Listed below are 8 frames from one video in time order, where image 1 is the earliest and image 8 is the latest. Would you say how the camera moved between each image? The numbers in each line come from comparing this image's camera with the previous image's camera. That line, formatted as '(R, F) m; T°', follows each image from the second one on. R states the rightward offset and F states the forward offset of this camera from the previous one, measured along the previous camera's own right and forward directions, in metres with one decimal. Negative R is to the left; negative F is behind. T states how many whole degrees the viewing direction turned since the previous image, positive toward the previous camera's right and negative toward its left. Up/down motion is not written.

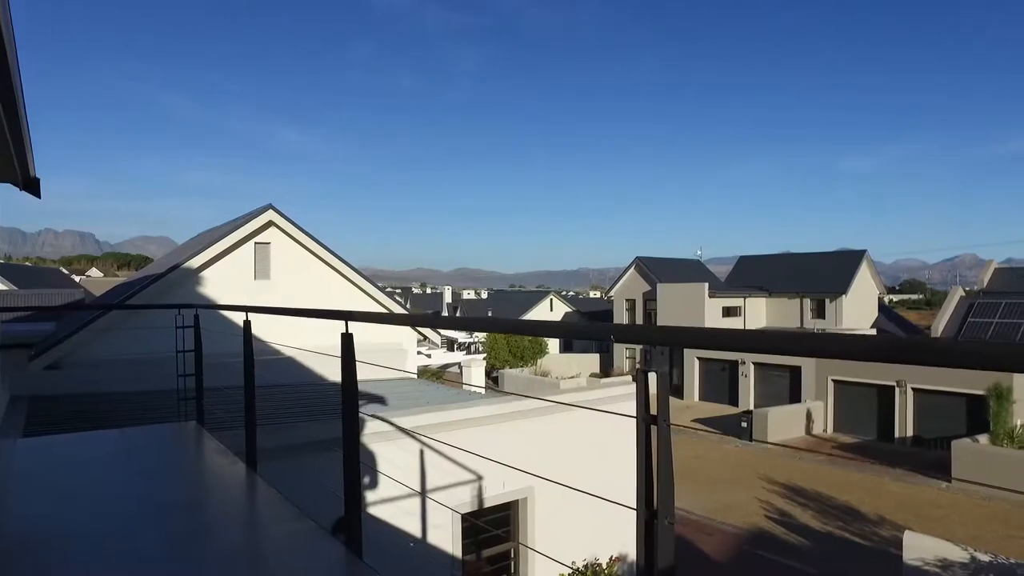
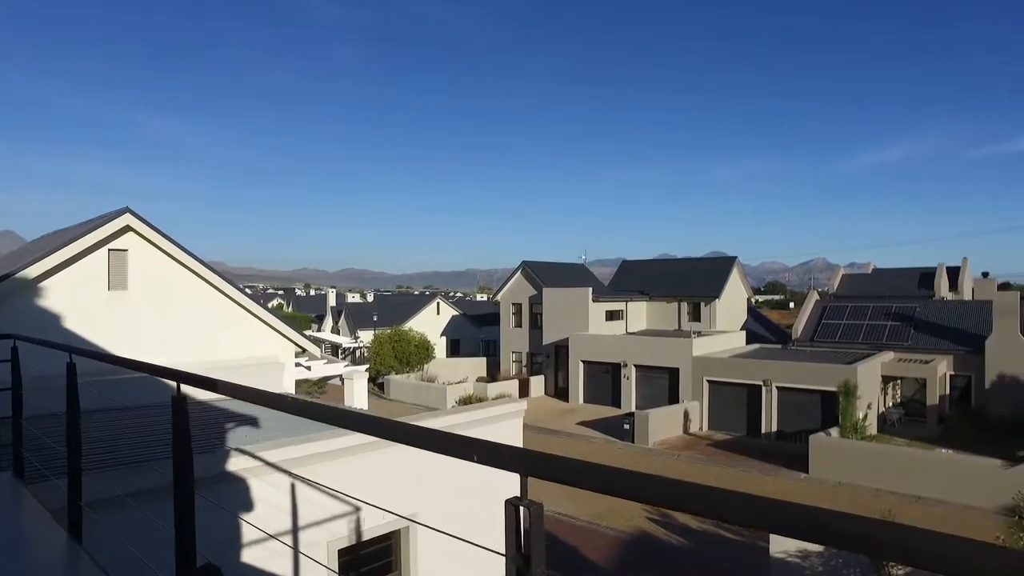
(0.0, +0.2) m; +9°
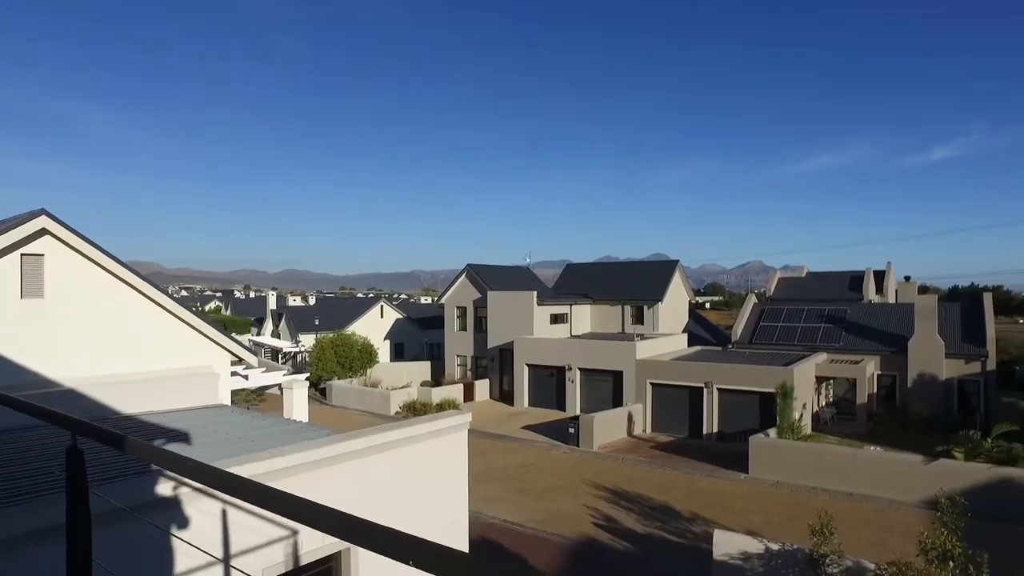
(0.0, +0.1) m; +4°
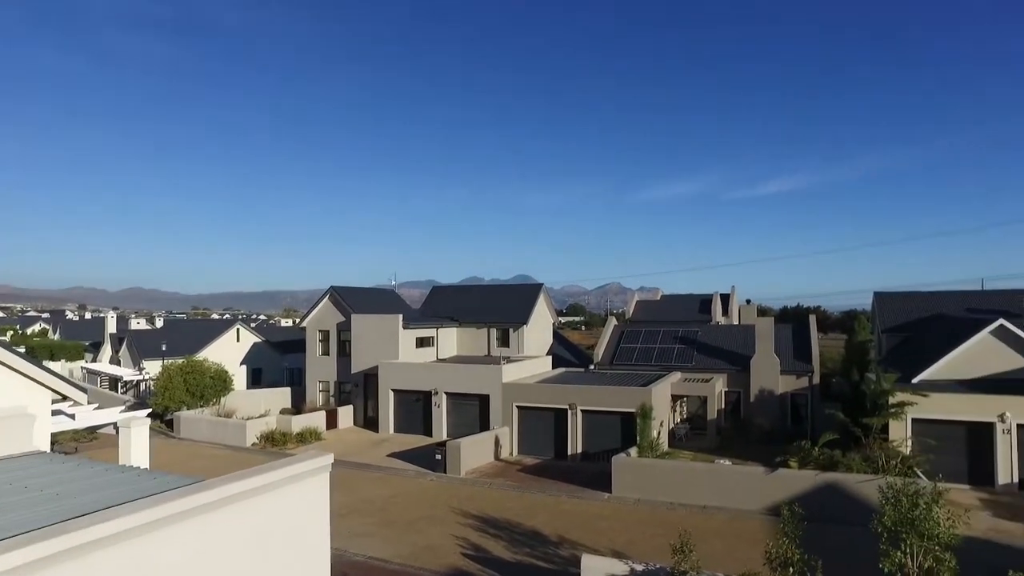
(0.0, +0.2) m; +11°
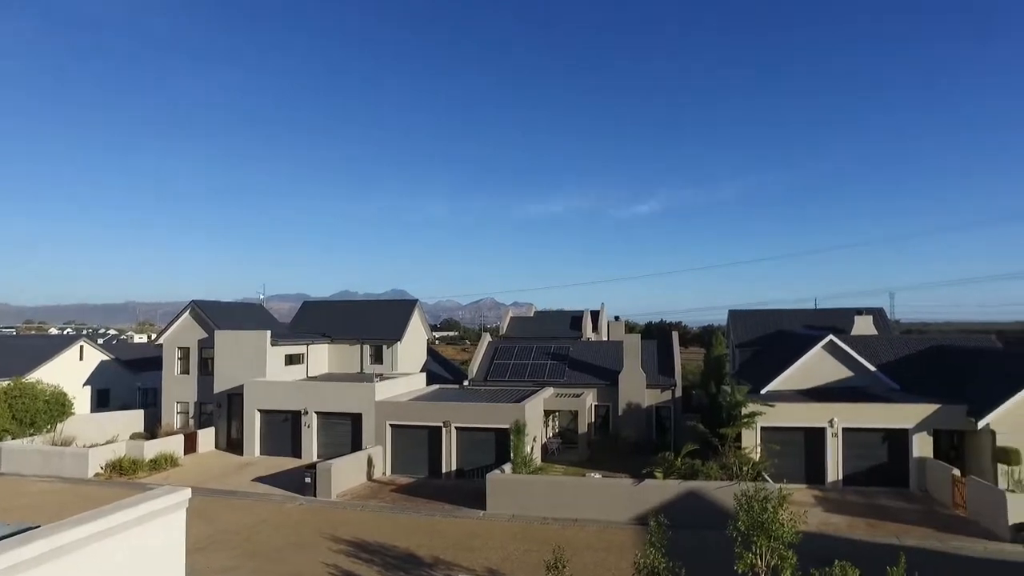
(0.0, +0.1) m; +10°
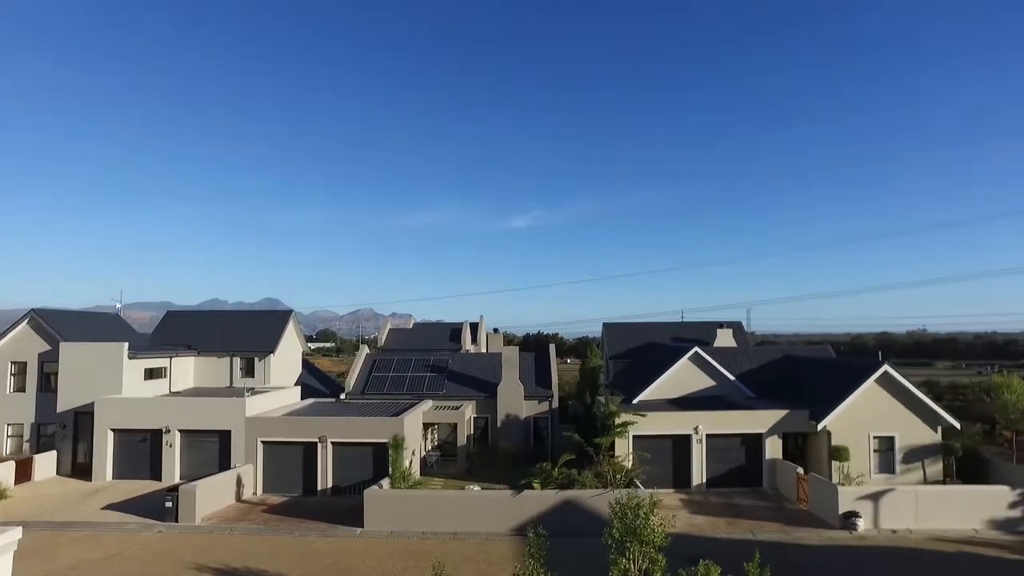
(-0.1, +0.3) m; +9°
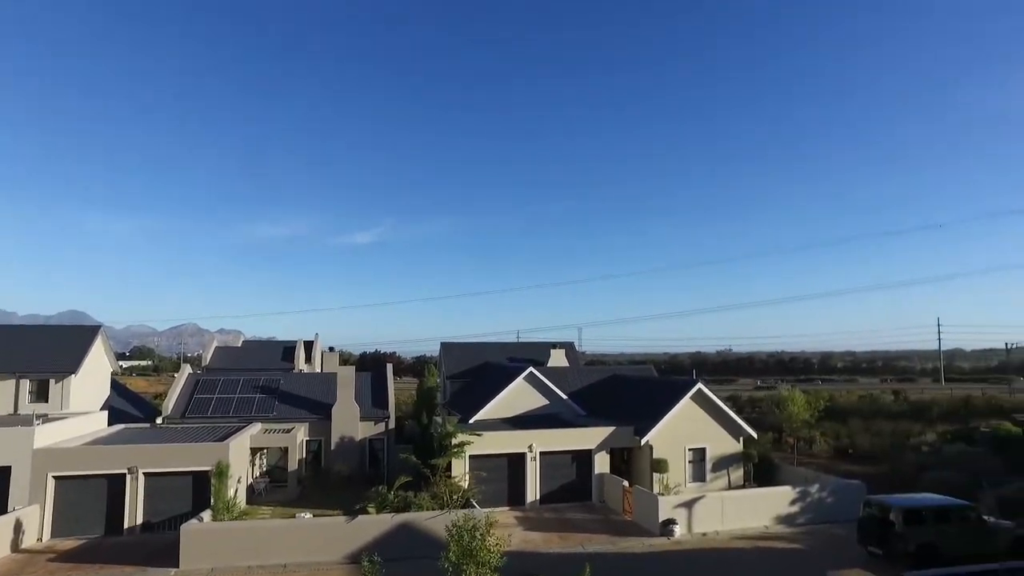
(-0.1, +1.5) m; +13°
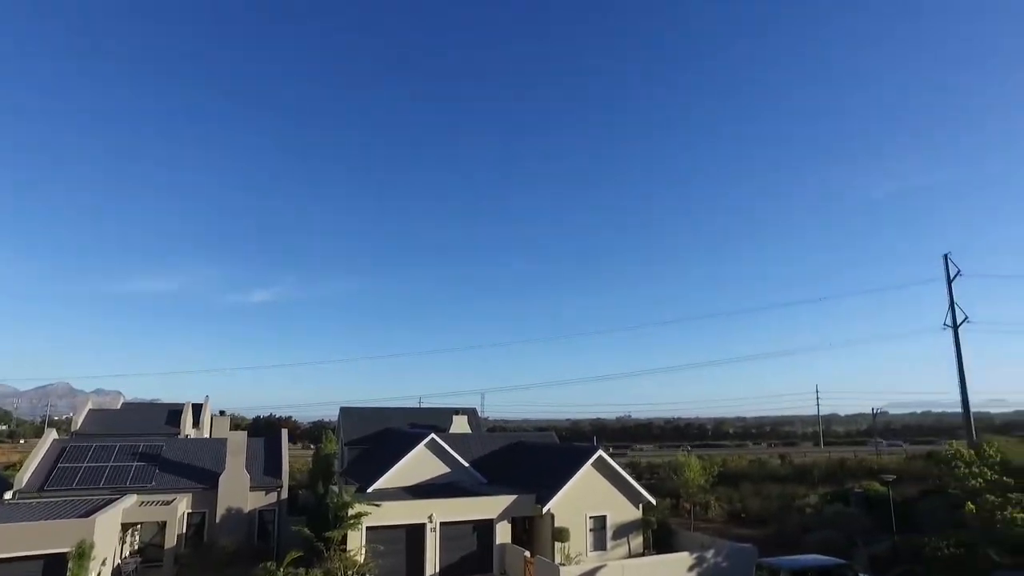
(+0.1, -1.8) m; +8°
